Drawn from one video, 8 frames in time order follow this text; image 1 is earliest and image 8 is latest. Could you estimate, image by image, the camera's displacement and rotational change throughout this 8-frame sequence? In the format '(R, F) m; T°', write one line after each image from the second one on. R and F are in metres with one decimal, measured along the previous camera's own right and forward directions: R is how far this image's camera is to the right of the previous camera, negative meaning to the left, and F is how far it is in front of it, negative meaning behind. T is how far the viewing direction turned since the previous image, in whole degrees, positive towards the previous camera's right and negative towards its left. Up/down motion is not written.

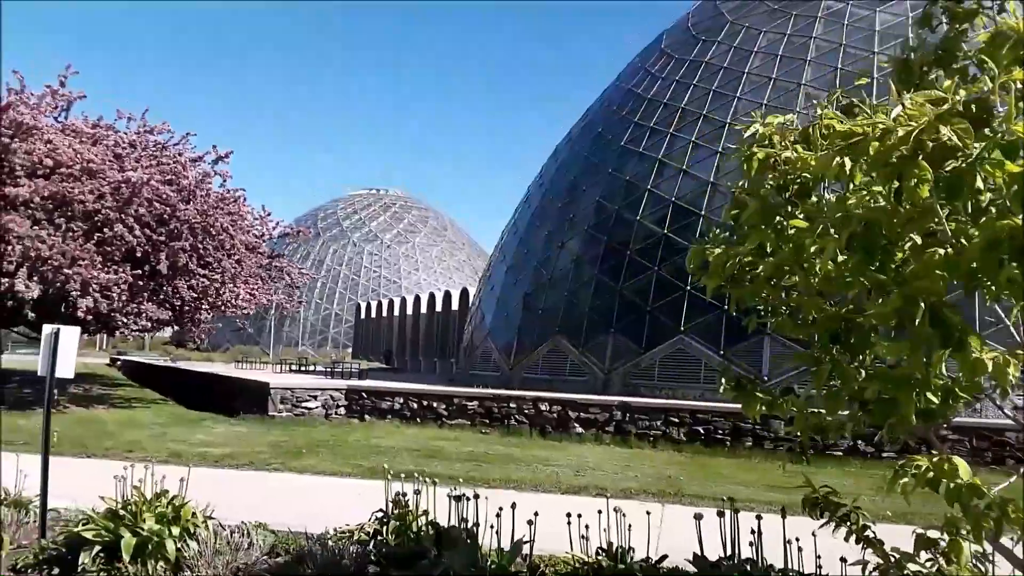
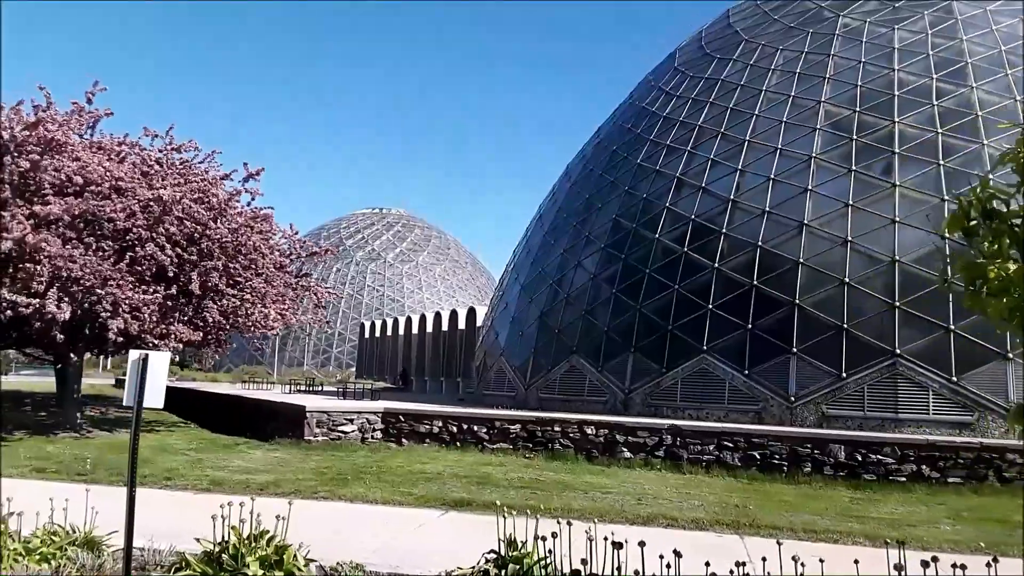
(-0.7, +0.3) m; 0°
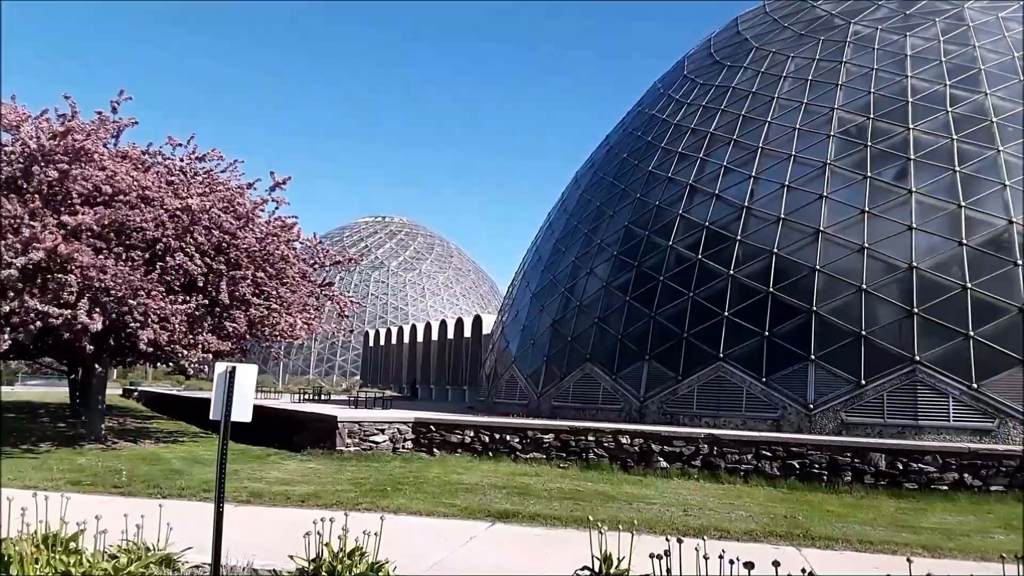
(-0.5, +0.1) m; 0°
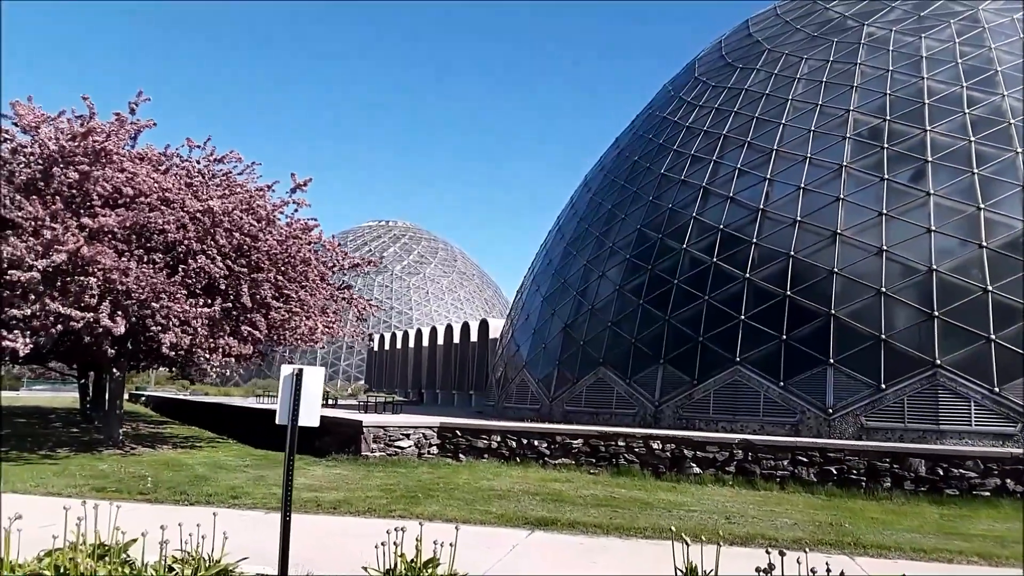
(-0.4, +0.2) m; 0°
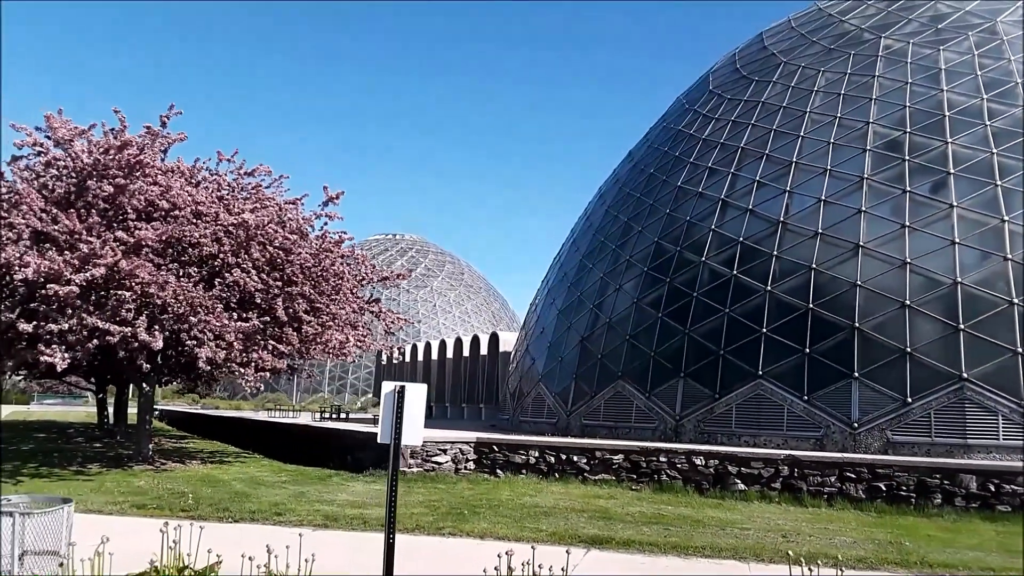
(-0.5, +0.1) m; 0°
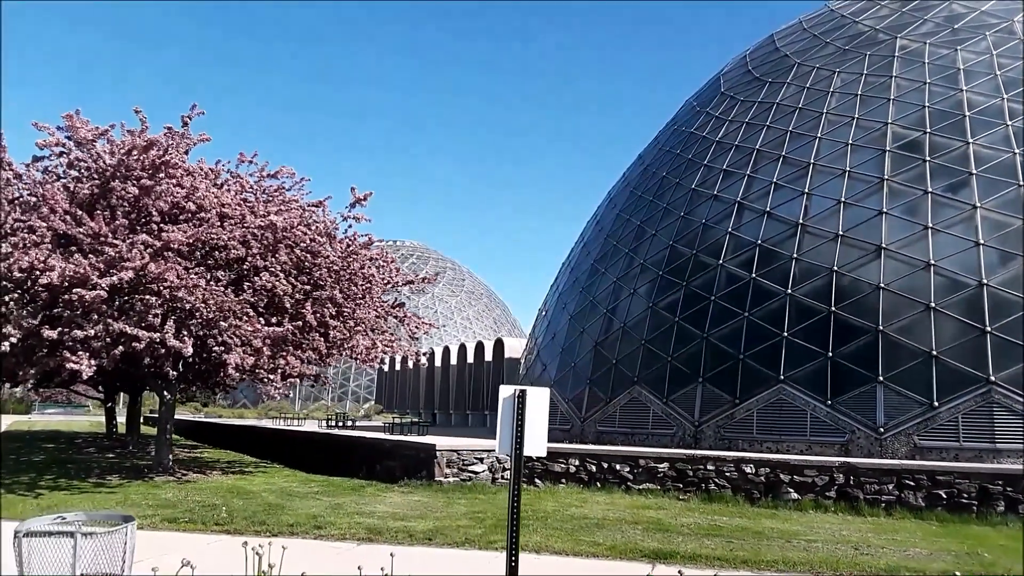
(-0.6, +0.4) m; 0°
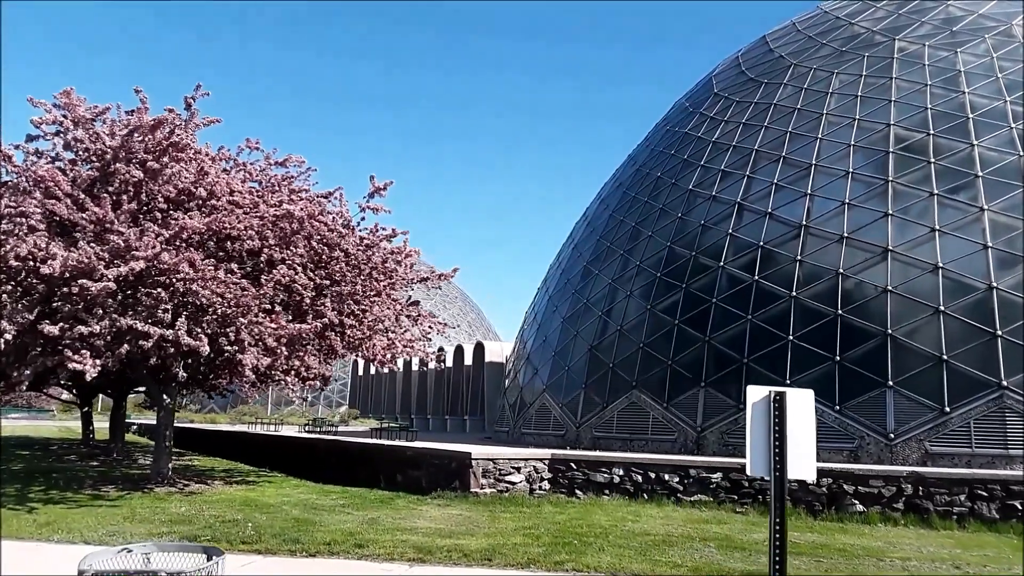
(-1.0, +0.8) m; +2°
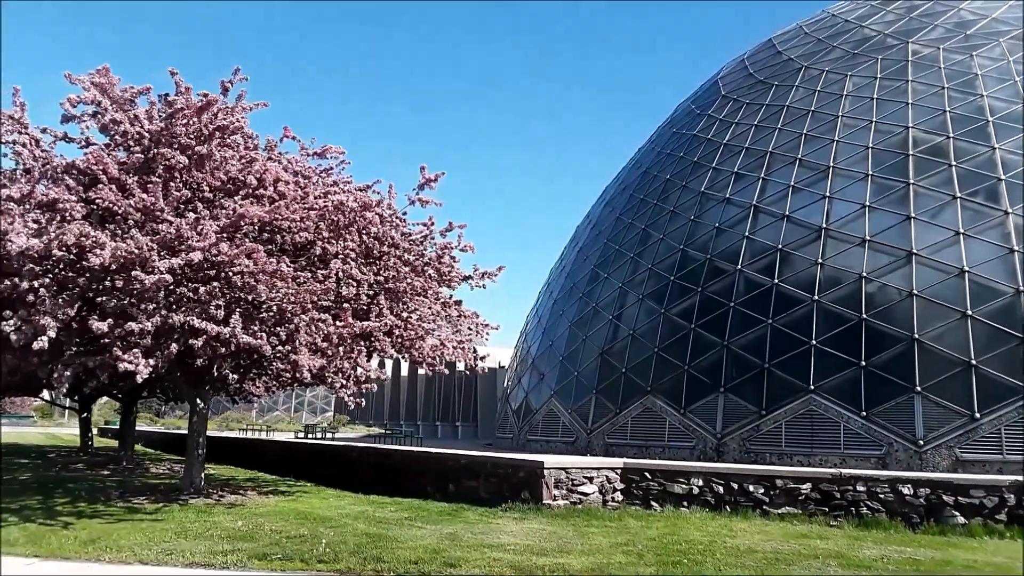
(-1.2, +0.7) m; +2°
